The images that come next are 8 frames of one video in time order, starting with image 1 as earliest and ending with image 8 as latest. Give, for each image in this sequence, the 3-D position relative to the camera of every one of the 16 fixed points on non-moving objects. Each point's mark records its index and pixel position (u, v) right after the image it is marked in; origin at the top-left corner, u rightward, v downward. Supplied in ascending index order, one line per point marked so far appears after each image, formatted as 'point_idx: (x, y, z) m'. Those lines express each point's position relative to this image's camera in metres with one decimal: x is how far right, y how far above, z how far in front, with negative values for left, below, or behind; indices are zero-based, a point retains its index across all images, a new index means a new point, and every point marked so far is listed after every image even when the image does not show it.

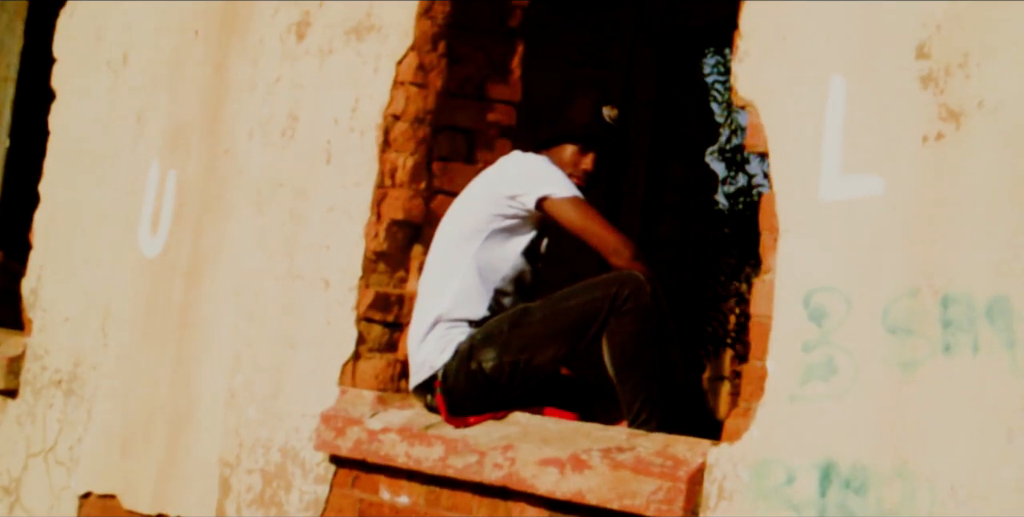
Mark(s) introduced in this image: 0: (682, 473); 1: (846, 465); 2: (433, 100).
0: (+0.3, -0.4, +2.7) m
1: (+0.6, -0.4, +2.7) m
2: (-0.2, +0.4, +3.5) m
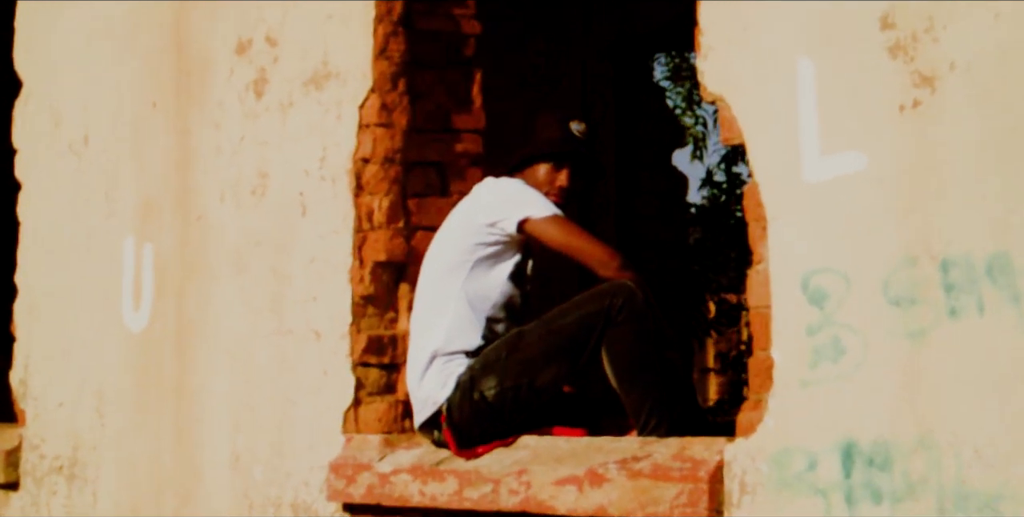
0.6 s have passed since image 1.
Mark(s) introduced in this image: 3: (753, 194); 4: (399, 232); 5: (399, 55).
0: (+0.3, -0.4, +2.7) m
1: (+0.6, -0.3, +2.7) m
2: (-0.2, +0.3, +3.5) m
3: (+0.4, +0.1, +2.8) m
4: (-0.3, +0.1, +3.5) m
5: (-0.3, +0.5, +3.5) m
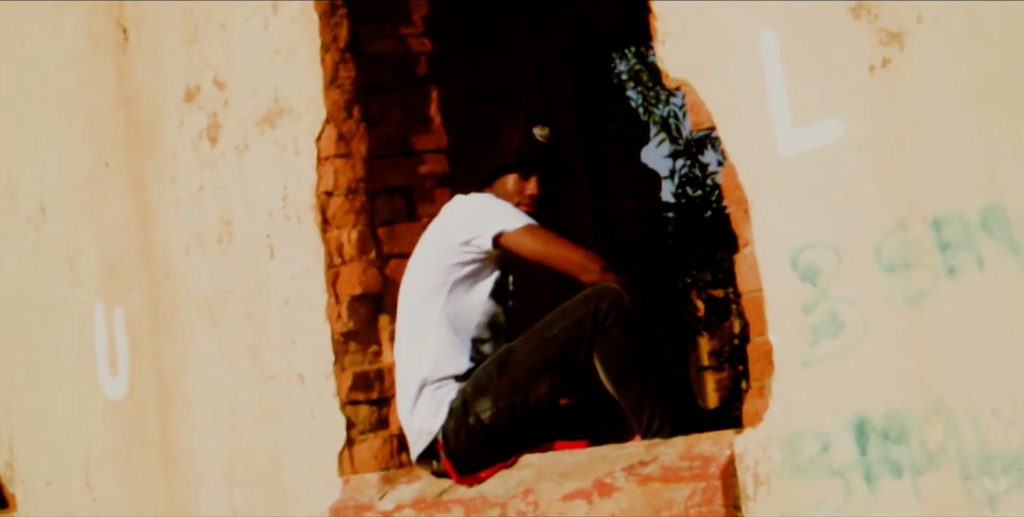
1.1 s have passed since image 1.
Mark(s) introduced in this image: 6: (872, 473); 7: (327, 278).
0: (+0.3, -0.4, +2.6) m
1: (+0.6, -0.3, +2.6) m
2: (-0.3, +0.2, +3.4) m
3: (+0.4, +0.2, +2.7) m
4: (-0.3, 0.0, +3.4) m
5: (-0.4, +0.4, +3.4) m
6: (+0.6, -0.4, +2.6) m
7: (-0.4, 0.0, +3.4) m
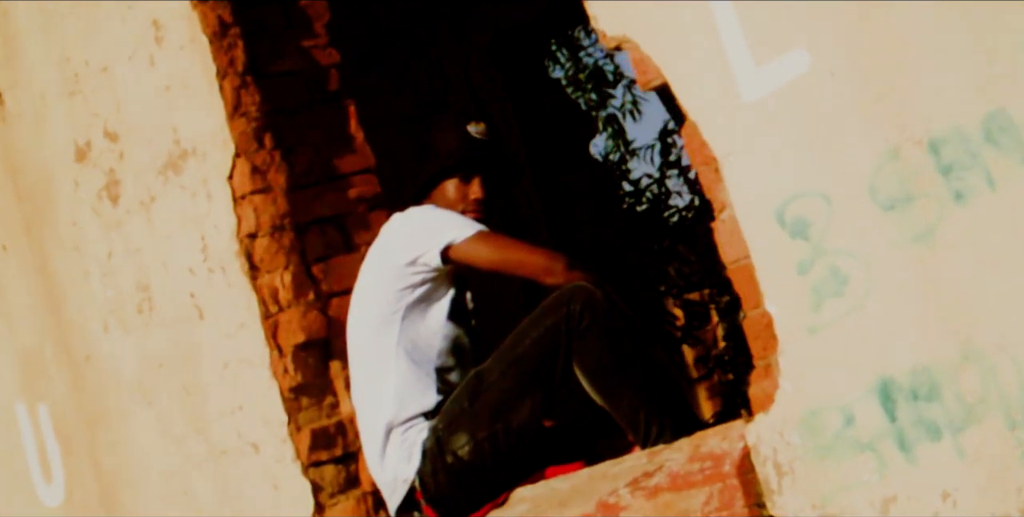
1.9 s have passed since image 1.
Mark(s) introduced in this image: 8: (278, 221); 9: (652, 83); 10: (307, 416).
0: (+0.3, -0.3, +2.3) m
1: (+0.6, -0.2, +2.3) m
2: (-0.4, +0.1, +3.0) m
3: (+0.3, +0.2, +2.4) m
4: (-0.4, -0.1, +3.0) m
5: (-0.5, +0.3, +3.0) m
6: (+0.6, -0.3, +2.3) m
7: (-0.5, -0.1, +3.0) m
8: (-0.5, +0.1, +3.0) m
9: (+0.2, +0.3, +2.5) m
10: (-0.4, -0.3, +3.0) m
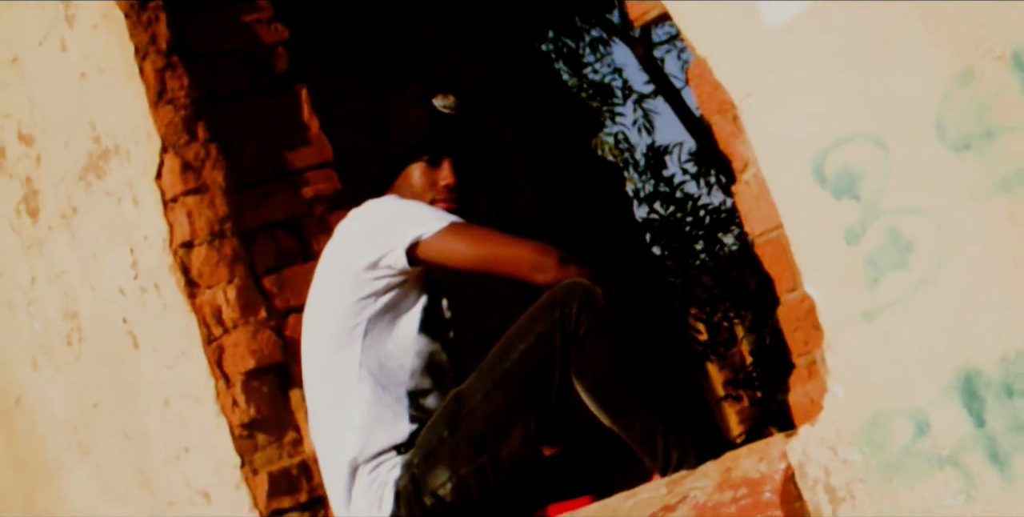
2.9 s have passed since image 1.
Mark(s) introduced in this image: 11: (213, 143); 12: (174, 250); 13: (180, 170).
0: (+0.3, -0.3, +1.8) m
1: (+0.5, -0.1, +1.7) m
2: (-0.5, +0.1, +2.5) m
3: (+0.2, +0.2, +1.9) m
4: (-0.4, -0.1, +2.5) m
5: (-0.5, +0.3, +2.6) m
6: (+0.6, -0.2, +1.8) m
7: (-0.5, -0.2, +2.5) m
8: (-0.5, +0.1, +2.5) m
9: (+0.2, +0.3, +2.0) m
10: (-0.4, -0.3, +2.5) m
11: (-0.5, +0.2, +2.6) m
12: (-0.6, 0.0, +2.5) m
13: (-0.5, +0.1, +2.5) m
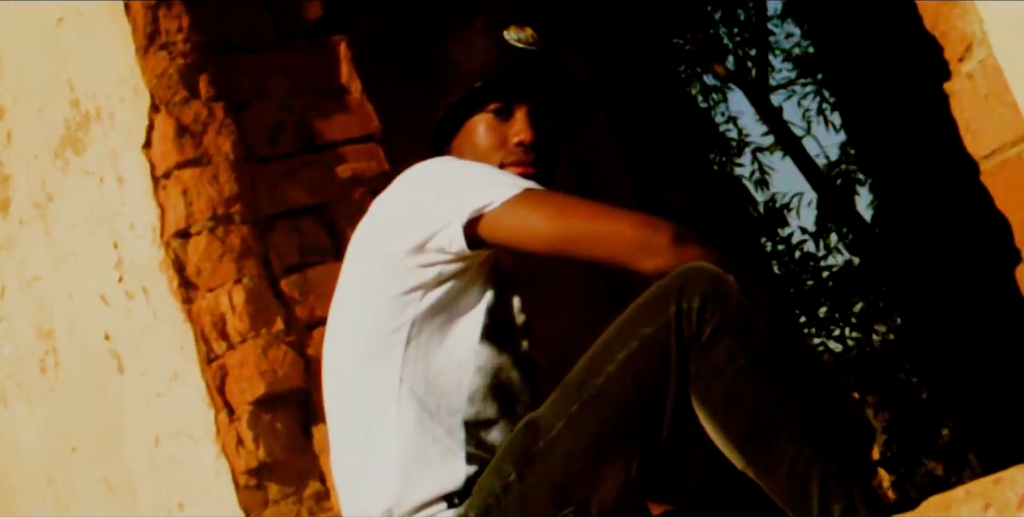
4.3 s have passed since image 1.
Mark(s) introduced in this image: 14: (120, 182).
0: (+0.4, -0.2, +1.1) m
1: (+0.6, -0.1, +1.1) m
2: (-0.4, +0.1, +1.9) m
3: (+0.3, +0.3, +1.3) m
4: (-0.3, -0.1, +1.9) m
5: (-0.4, +0.3, +2.0) m
6: (+0.6, -0.2, +1.1) m
7: (-0.4, -0.2, +1.9) m
8: (-0.4, +0.1, +1.9) m
9: (+0.3, +0.4, +1.3) m
10: (-0.3, -0.3, +1.9) m
11: (-0.4, +0.2, +2.0) m
12: (-0.4, 0.0, +2.0) m
13: (-0.4, +0.2, +1.9) m
14: (-0.5, +0.1, +2.0) m
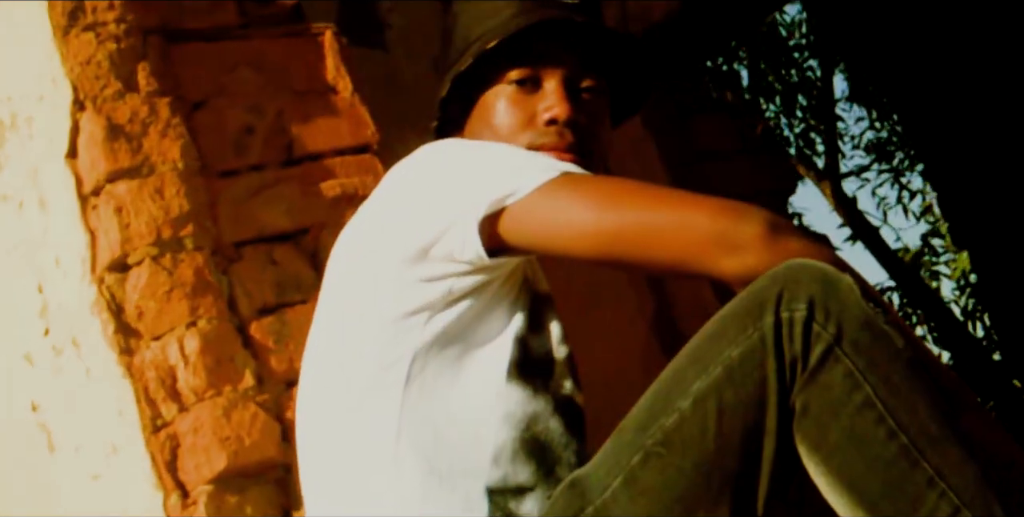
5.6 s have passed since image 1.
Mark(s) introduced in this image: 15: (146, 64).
0: (+0.4, -0.2, +0.7) m
1: (+0.6, 0.0, +0.6) m
2: (-0.3, +0.1, +1.5) m
3: (+0.3, +0.3, +0.9) m
4: (-0.3, -0.1, +1.5) m
5: (-0.4, +0.2, +1.6) m
6: (+0.6, -0.1, +0.6) m
7: (-0.3, -0.2, +1.5) m
8: (-0.3, 0.0, +1.5) m
9: (+0.3, +0.4, +0.9) m
10: (-0.3, -0.4, +1.5) m
11: (-0.3, +0.2, +1.6) m
12: (-0.4, 0.0, +1.5) m
13: (-0.4, +0.1, +1.5) m
14: (-0.5, +0.1, +1.6) m
15: (-0.4, +0.2, +1.6) m
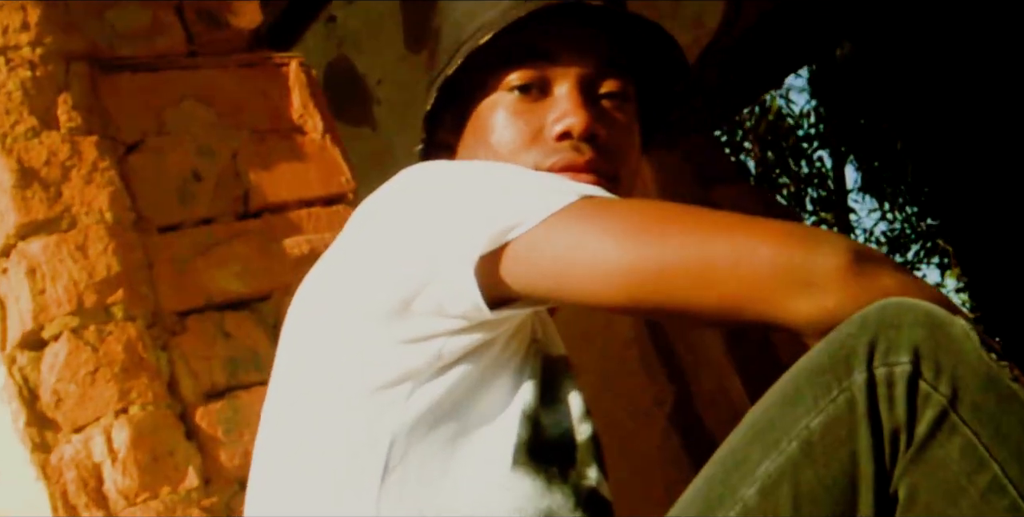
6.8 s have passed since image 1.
0: (+0.4, -0.1, +0.4) m
1: (+0.6, 0.0, +0.3) m
2: (-0.3, 0.0, +1.2) m
3: (+0.3, +0.3, +0.6) m
4: (-0.3, -0.2, +1.2) m
5: (-0.4, +0.2, +1.3) m
6: (+0.6, -0.1, +0.3) m
7: (-0.3, -0.2, +1.2) m
8: (-0.3, 0.0, +1.2) m
9: (+0.3, +0.4, +0.7) m
10: (-0.2, -0.4, +1.1) m
11: (-0.3, +0.1, +1.3) m
12: (-0.4, -0.1, +1.2) m
13: (-0.4, +0.1, +1.2) m
14: (-0.5, 0.0, +1.3) m
15: (-0.4, +0.1, +1.3) m
